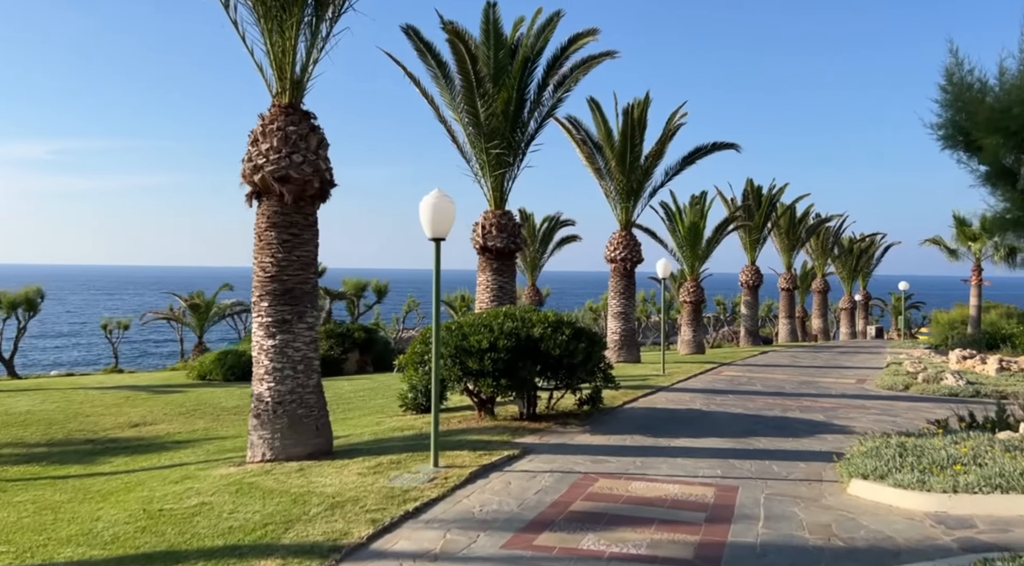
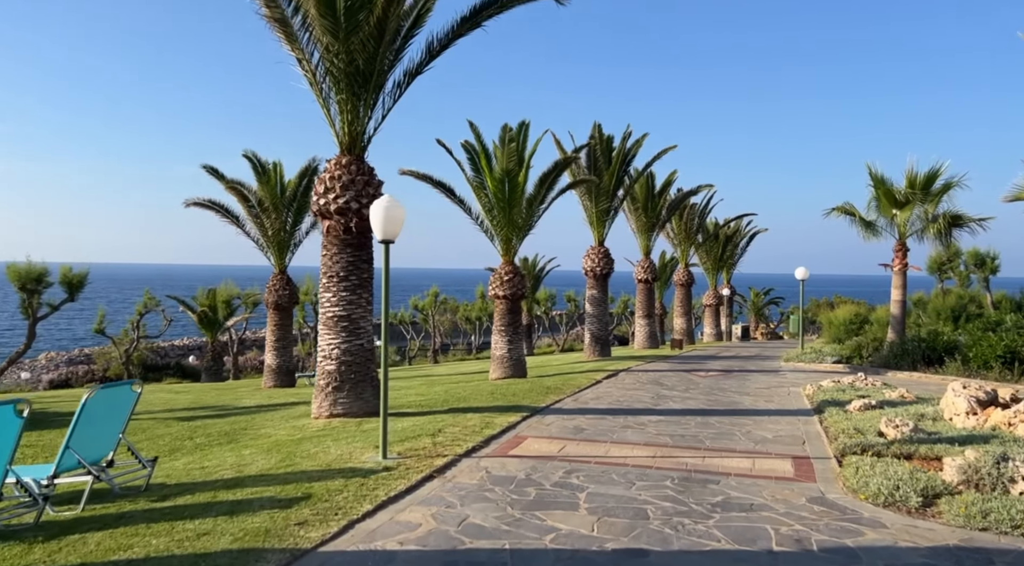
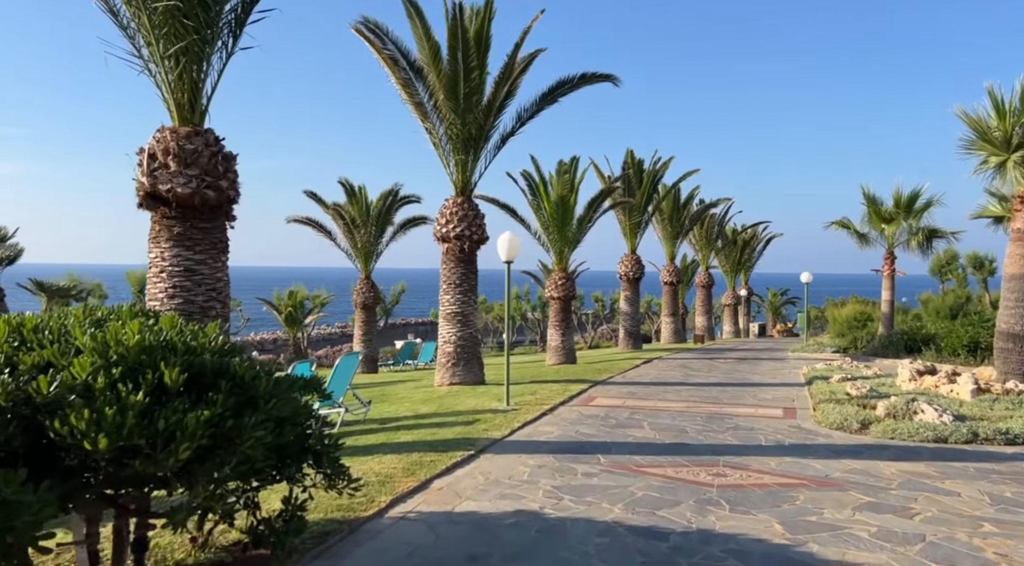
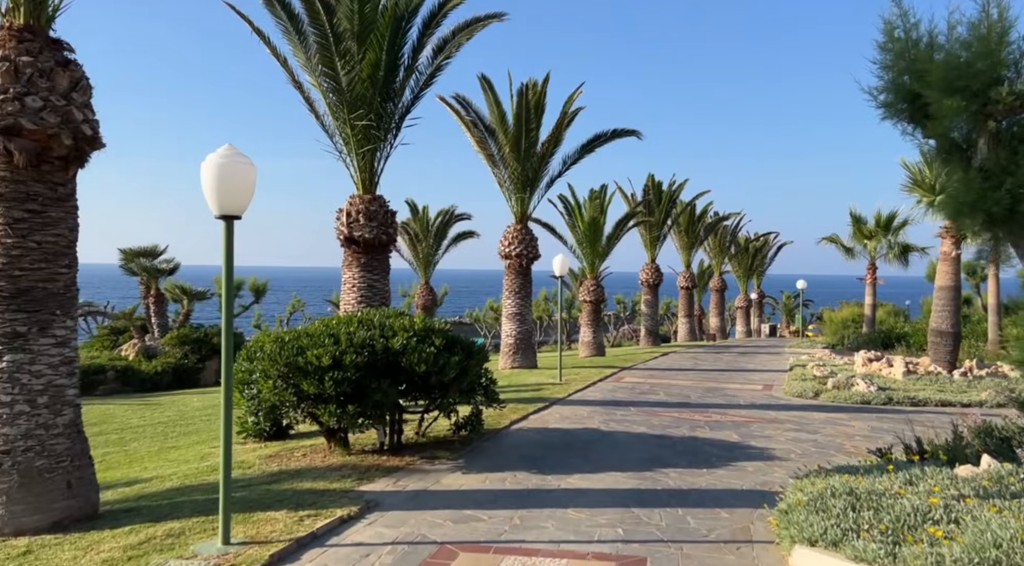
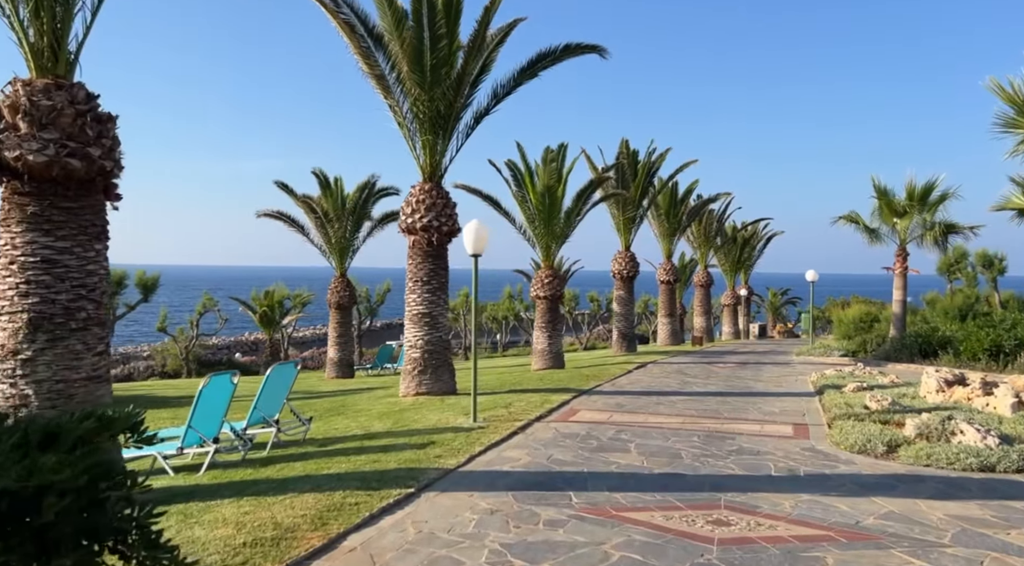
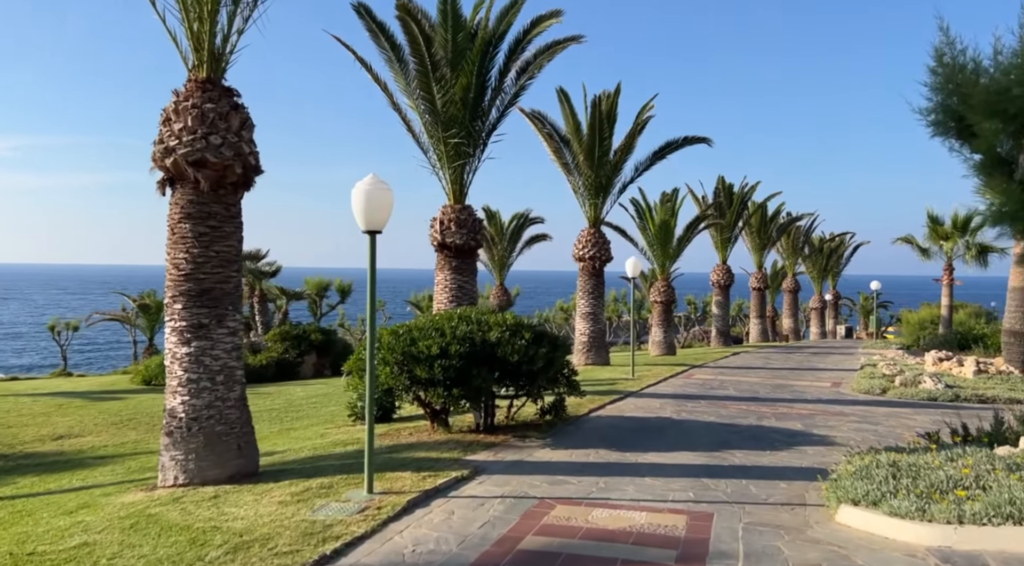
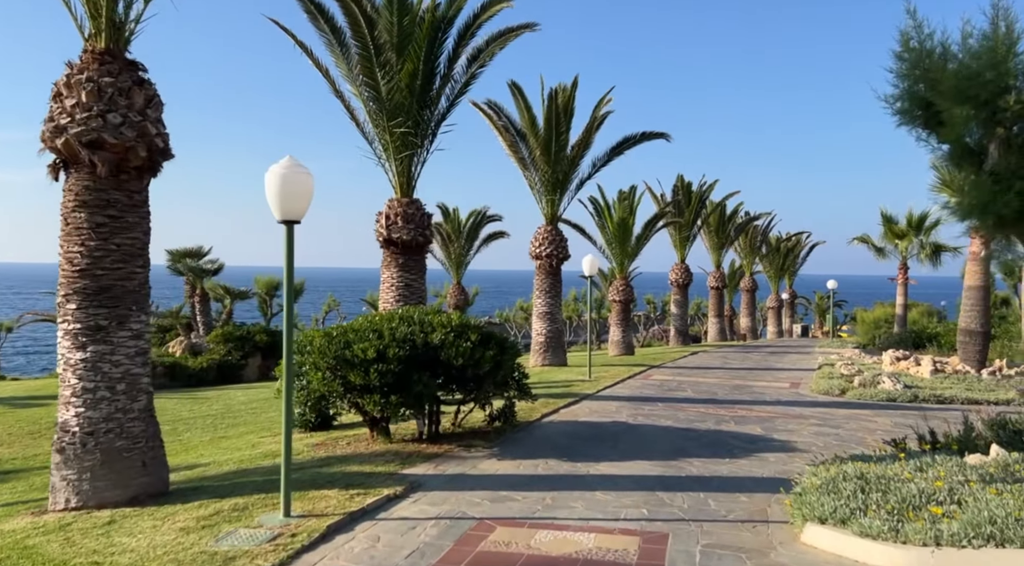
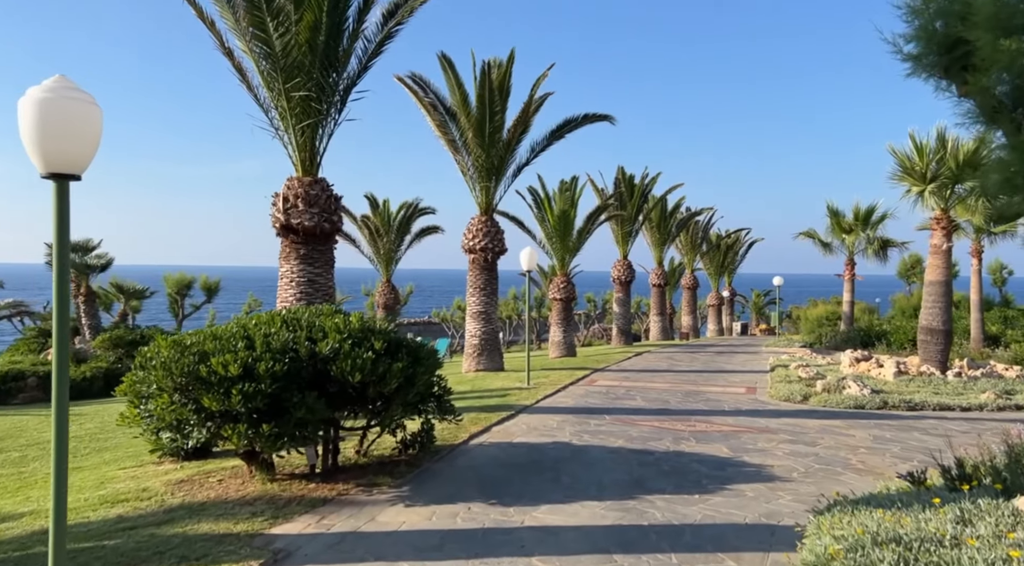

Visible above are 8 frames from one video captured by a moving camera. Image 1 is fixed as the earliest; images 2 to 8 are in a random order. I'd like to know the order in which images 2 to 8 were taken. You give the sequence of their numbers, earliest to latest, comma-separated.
6, 7, 4, 8, 3, 5, 2
